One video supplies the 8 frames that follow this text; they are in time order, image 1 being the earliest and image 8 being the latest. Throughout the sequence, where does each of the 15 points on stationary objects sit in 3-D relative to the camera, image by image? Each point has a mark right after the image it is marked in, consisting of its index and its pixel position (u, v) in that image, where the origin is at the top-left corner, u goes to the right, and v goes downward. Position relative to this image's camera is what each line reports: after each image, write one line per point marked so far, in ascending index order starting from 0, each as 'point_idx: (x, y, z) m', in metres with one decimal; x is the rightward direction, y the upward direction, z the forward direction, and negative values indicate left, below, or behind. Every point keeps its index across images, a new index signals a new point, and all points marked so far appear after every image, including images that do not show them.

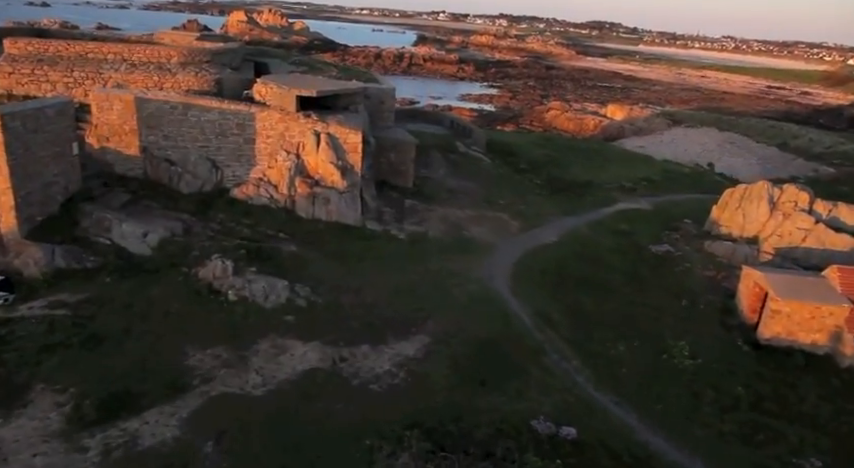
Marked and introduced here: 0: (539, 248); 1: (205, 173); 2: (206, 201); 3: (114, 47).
0: (+2.2, -0.3, +11.5) m
1: (-4.1, +1.1, +10.6) m
2: (-4.0, +0.6, +10.5) m
3: (-6.1, +3.7, +11.3) m
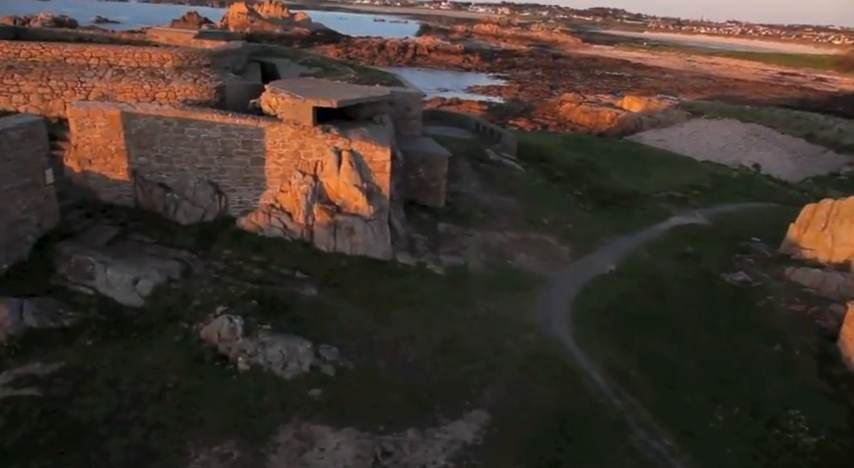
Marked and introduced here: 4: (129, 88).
0: (+2.9, -0.8, +9.8) m
1: (-3.4, +0.5, +9.0) m
2: (-3.3, 0.0, +8.8) m
3: (-5.5, +3.1, +9.6) m
4: (-4.9, +2.4, +9.5) m
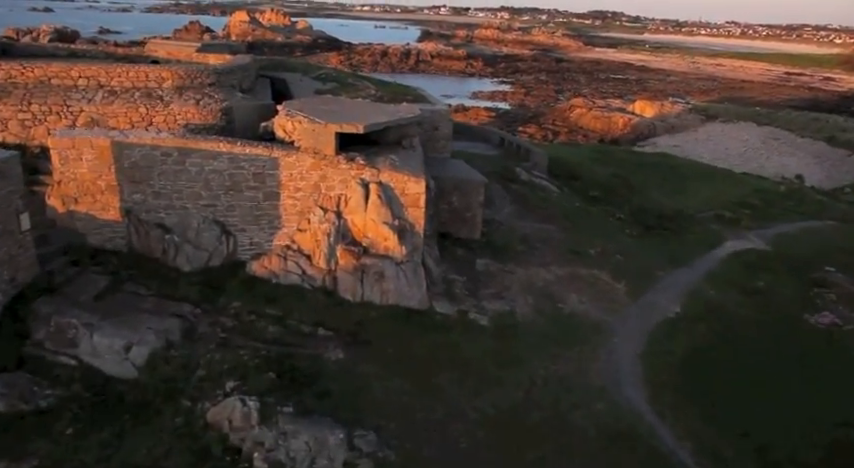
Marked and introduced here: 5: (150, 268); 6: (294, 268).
0: (+3.5, -1.4, +8.5) m
1: (-2.9, -0.1, +7.7) m
2: (-2.8, -0.6, +7.5) m
3: (-5.0, +2.4, +8.4) m
4: (-4.4, +1.7, +8.2) m
5: (-3.6, -0.4, +7.5) m
6: (-1.8, -0.5, +7.7) m
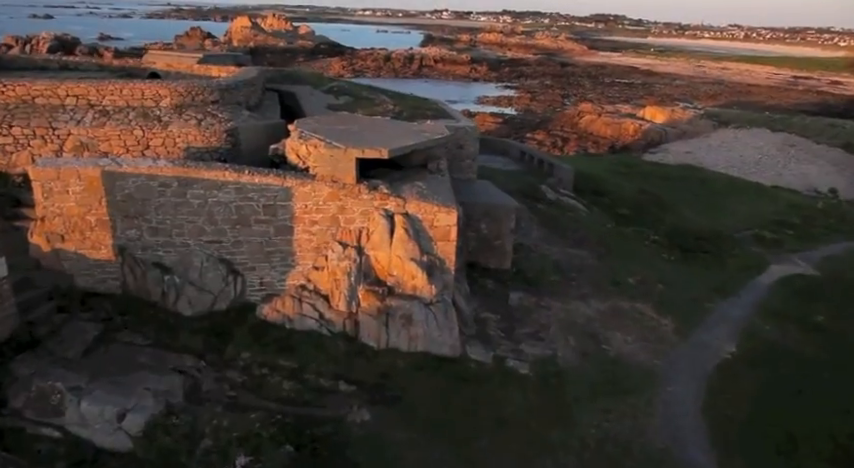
0: (+3.9, -1.8, +7.6) m
1: (-2.5, -0.6, +6.8) m
2: (-2.4, -1.1, +6.6) m
3: (-4.6, +2.0, +7.5) m
4: (-4.0, +1.2, +7.3) m
5: (-3.2, -0.9, +6.6) m
6: (-1.4, -0.9, +6.8) m
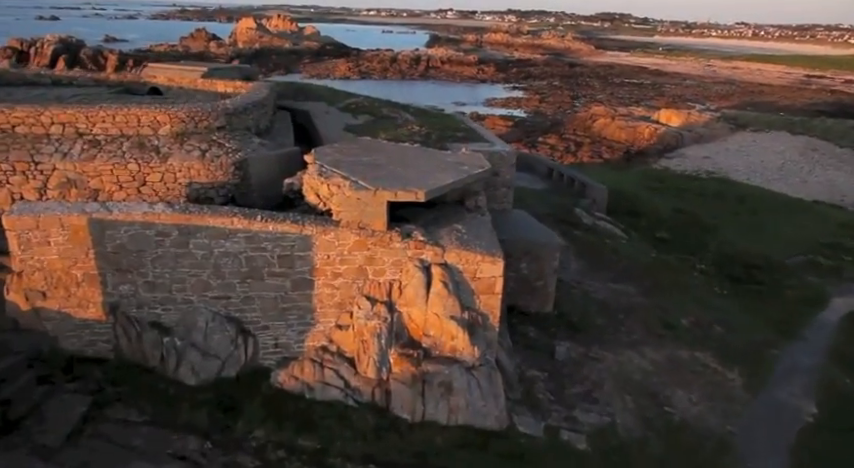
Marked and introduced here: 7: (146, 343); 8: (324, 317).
0: (+4.3, -2.4, +6.6) m
1: (-2.0, -1.1, +5.8) m
2: (-1.9, -1.7, +5.7) m
3: (-4.1, +1.4, +6.5) m
4: (-3.6, +0.7, +6.4) m
5: (-2.8, -1.5, +5.7) m
6: (-1.0, -1.5, +5.9) m
7: (-2.8, -1.1, +5.7) m
8: (-1.1, -0.9, +6.0) m
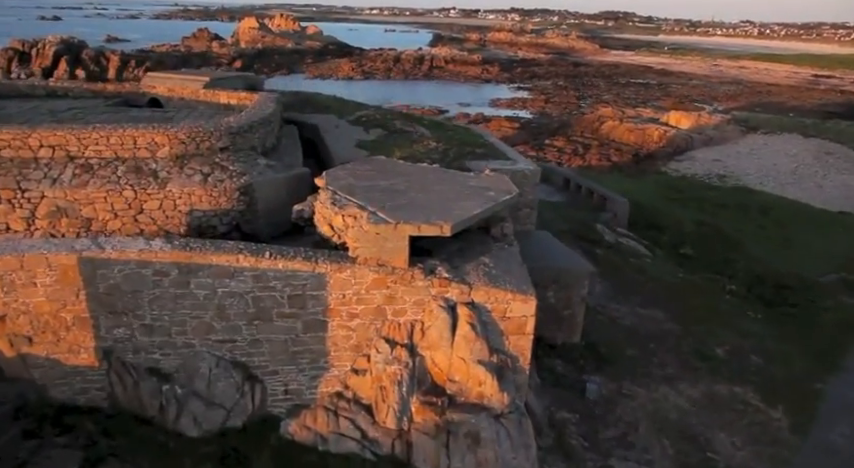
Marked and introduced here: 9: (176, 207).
0: (+4.6, -2.7, +6.0) m
1: (-1.8, -1.5, +5.3) m
2: (-1.7, -2.0, +5.1) m
3: (-3.9, +1.1, +6.0) m
4: (-3.3, +0.4, +5.8) m
5: (-2.6, -1.8, +5.2) m
6: (-0.7, -1.8, +5.3) m
7: (-2.6, -1.4, +5.2) m
8: (-0.8, -1.2, +5.4) m
9: (-2.6, +0.3, +6.0) m
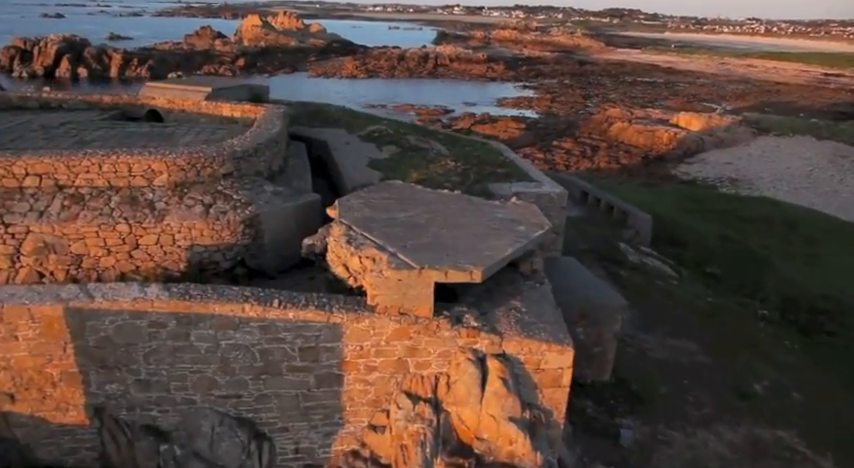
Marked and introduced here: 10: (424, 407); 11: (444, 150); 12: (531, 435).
0: (+4.8, -3.1, +5.5) m
1: (-1.6, -1.8, +4.8) m
2: (-1.5, -2.3, +4.6) m
3: (-3.7, +0.7, +5.5) m
4: (-3.1, 0.0, +5.3) m
5: (-2.3, -2.2, +4.6) m
6: (-0.5, -2.2, +4.8) m
7: (-2.4, -1.8, +4.7) m
8: (-0.6, -1.5, +4.9) m
9: (-2.4, -0.1, +5.4) m
10: (0.0, -1.4, +4.8) m
11: (+0.2, +1.2, +8.5) m
12: (+0.9, -1.7, +4.9) m
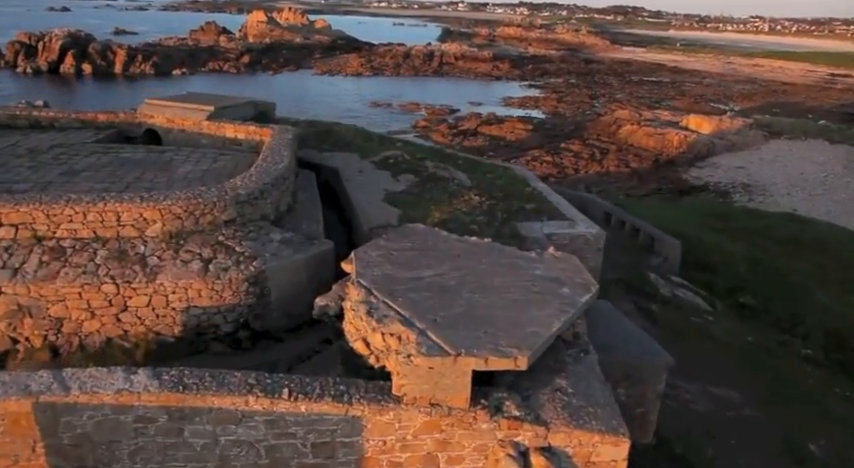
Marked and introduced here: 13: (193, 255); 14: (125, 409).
0: (+5.0, -3.6, +4.8) m
1: (-1.4, -2.3, +4.1) m
2: (-1.3, -2.9, +3.9) m
3: (-3.4, +0.2, +4.8) m
4: (-2.8, -0.5, +4.6) m
5: (-2.1, -2.7, +4.0) m
6: (-0.3, -2.7, +4.1) m
7: (-2.1, -2.3, +4.0) m
8: (-0.4, -2.1, +4.2) m
9: (-2.1, -0.6, +4.7) m
10: (+0.2, -2.0, +4.1) m
11: (+0.5, +0.7, +7.8) m
12: (+1.1, -2.2, +4.2) m
13: (-2.0, -0.2, +4.9) m
14: (-1.9, -1.1, +3.7) m
